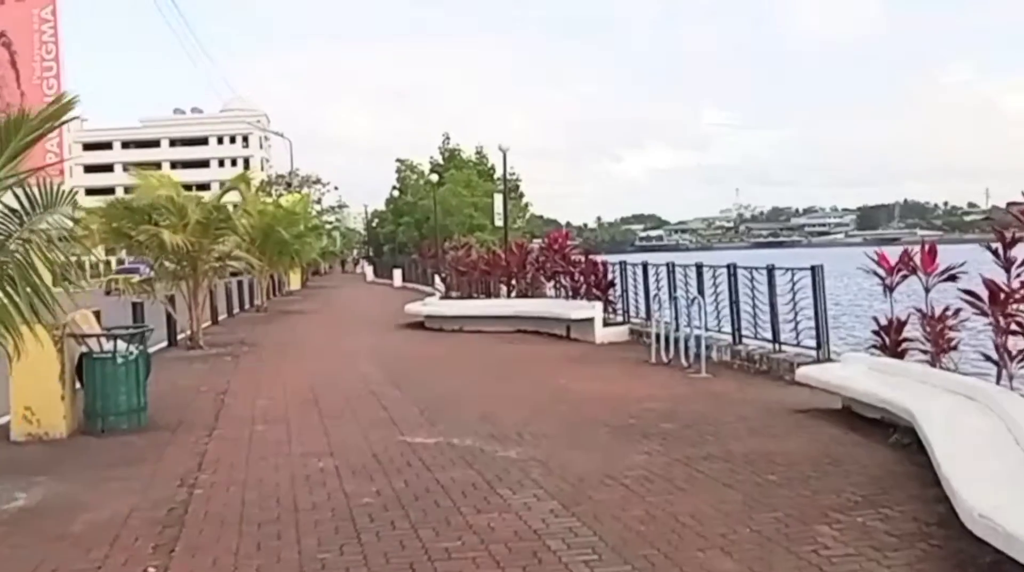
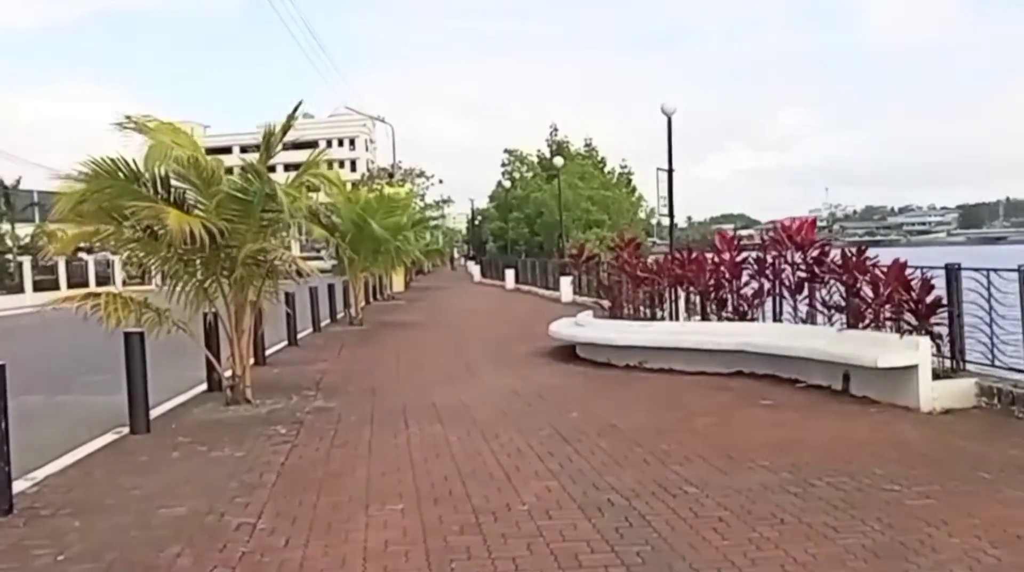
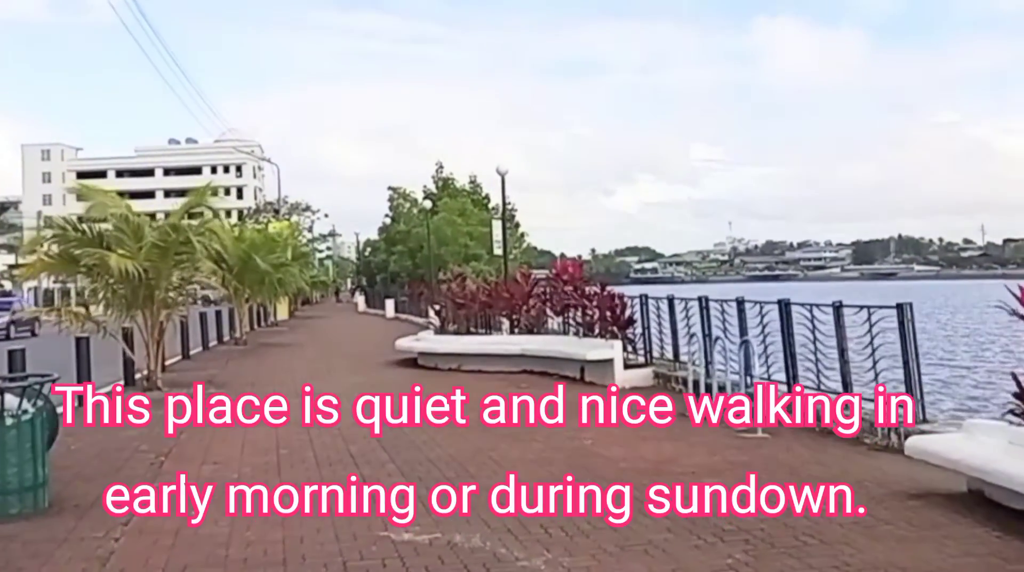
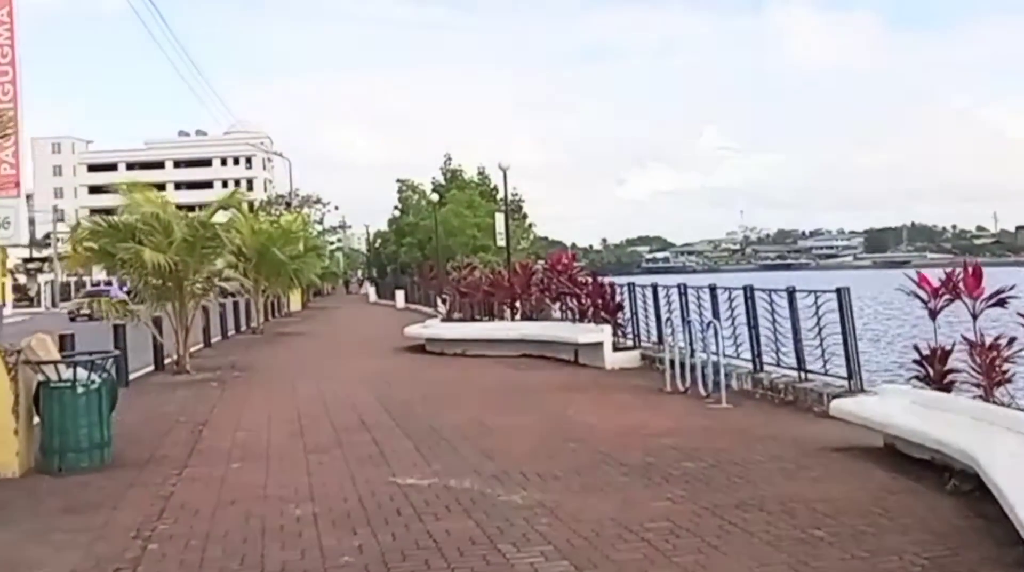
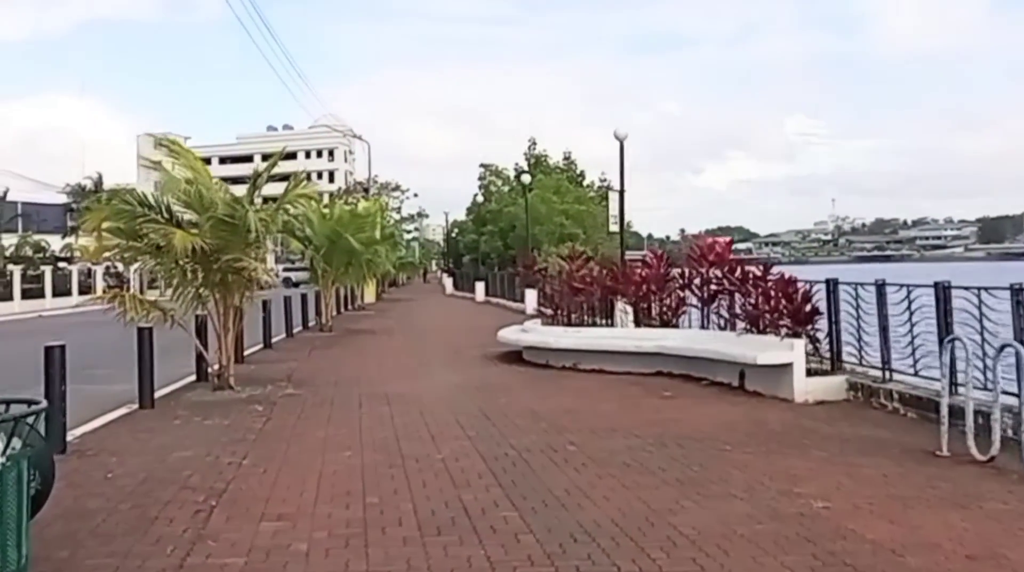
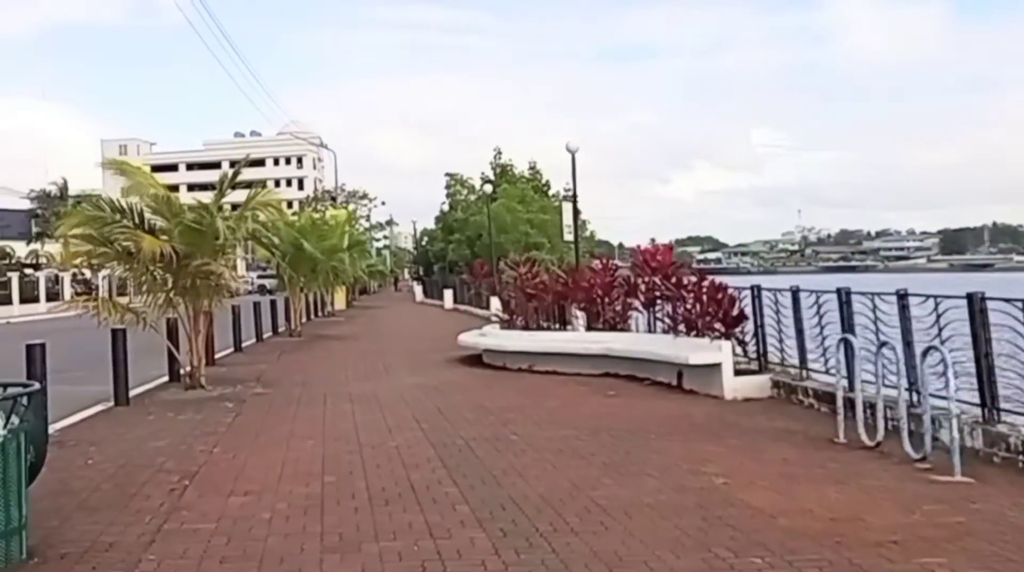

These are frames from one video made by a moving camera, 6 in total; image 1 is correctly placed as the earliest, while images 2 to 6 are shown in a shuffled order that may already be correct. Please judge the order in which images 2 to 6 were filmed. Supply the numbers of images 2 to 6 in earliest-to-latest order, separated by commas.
4, 3, 6, 5, 2
